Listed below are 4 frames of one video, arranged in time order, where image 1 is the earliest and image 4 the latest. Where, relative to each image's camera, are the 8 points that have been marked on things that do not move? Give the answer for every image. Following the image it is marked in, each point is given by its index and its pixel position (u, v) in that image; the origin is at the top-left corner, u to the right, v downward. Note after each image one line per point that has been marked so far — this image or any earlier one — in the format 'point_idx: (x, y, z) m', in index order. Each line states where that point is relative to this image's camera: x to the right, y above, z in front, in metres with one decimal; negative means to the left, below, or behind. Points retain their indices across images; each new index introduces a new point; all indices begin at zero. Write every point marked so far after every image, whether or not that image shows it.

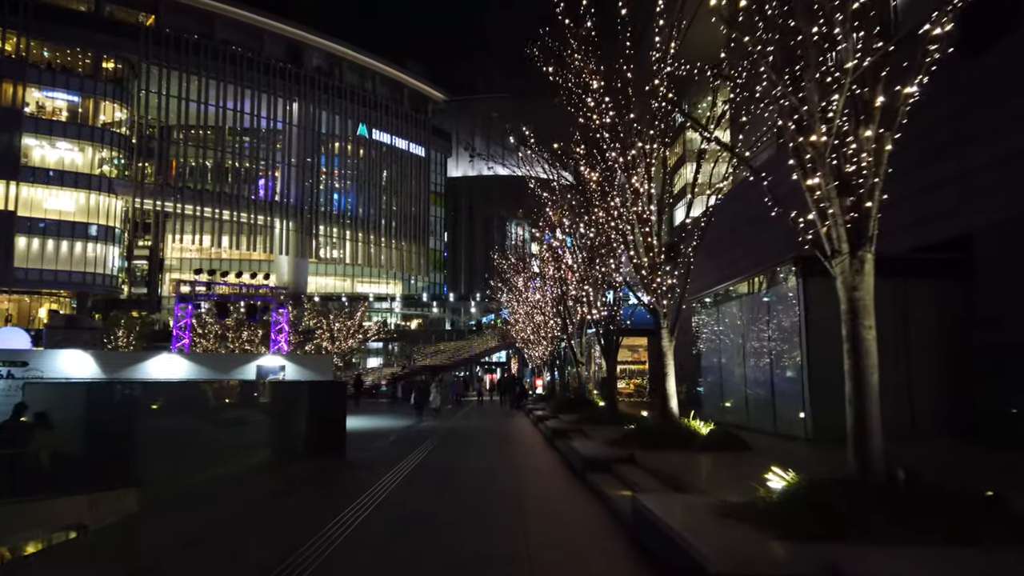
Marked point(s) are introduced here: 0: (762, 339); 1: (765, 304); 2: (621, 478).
0: (+6.6, -1.3, +19.1) m
1: (+6.7, -0.4, +19.1) m
2: (+1.7, -2.7, +10.3) m
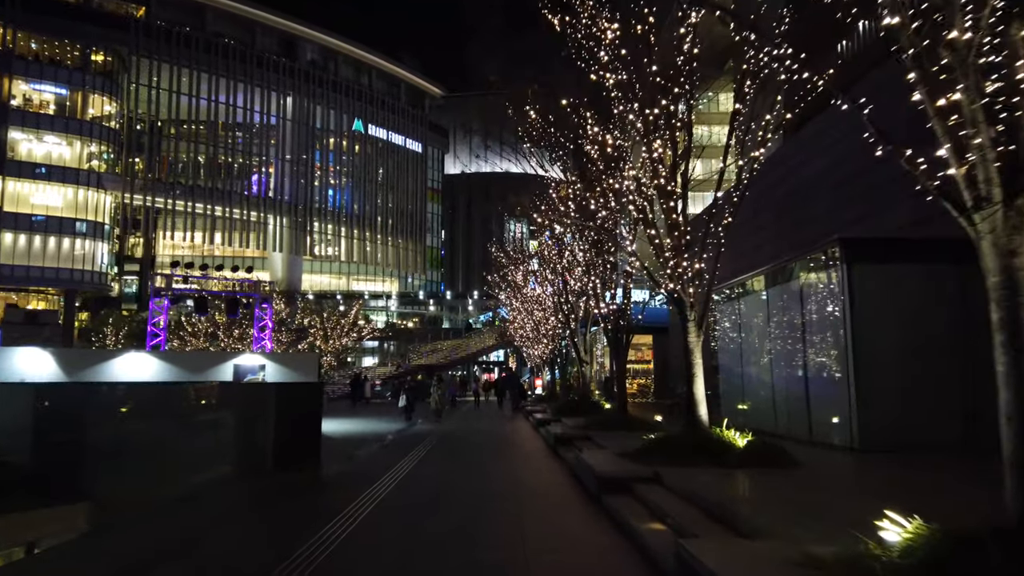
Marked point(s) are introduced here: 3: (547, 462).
0: (+6.6, -1.1, +17.4) m
1: (+6.6, -0.2, +17.4) m
2: (+1.7, -2.5, +8.6) m
3: (+0.8, -3.8, +16.0) m
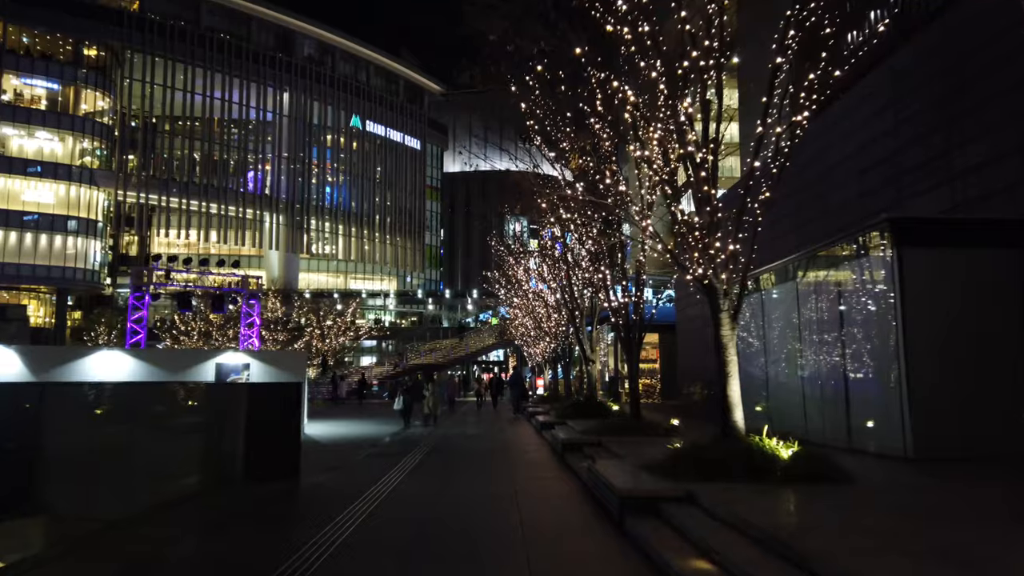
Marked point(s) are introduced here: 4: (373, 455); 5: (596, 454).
0: (+6.6, -1.0, +16.1) m
1: (+6.7, 0.0, +16.1) m
2: (+1.7, -2.3, +7.3) m
3: (+0.8, -3.7, +14.7) m
4: (-3.6, -4.3, +19.3) m
5: (+1.6, -3.2, +14.1) m
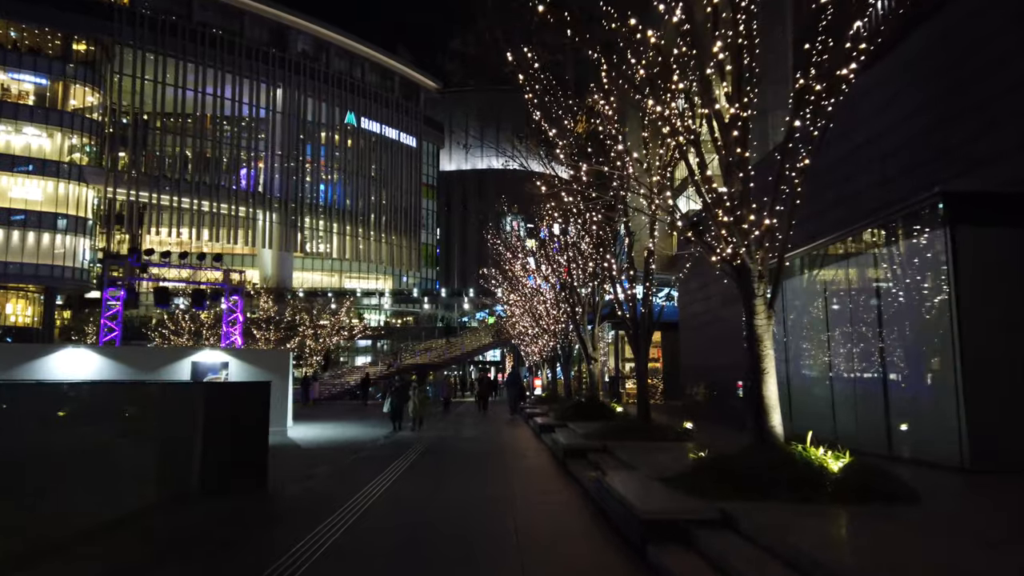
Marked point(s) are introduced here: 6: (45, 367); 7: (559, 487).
0: (+6.6, -0.8, +14.9) m
1: (+6.6, +0.1, +14.9) m
2: (+1.7, -2.1, +6.1) m
3: (+0.7, -3.5, +13.4) m
4: (-3.7, -4.2, +18.0) m
5: (+1.6, -3.0, +12.8) m
6: (-12.2, -2.1, +19.7) m
7: (+0.8, -3.5, +13.1) m
